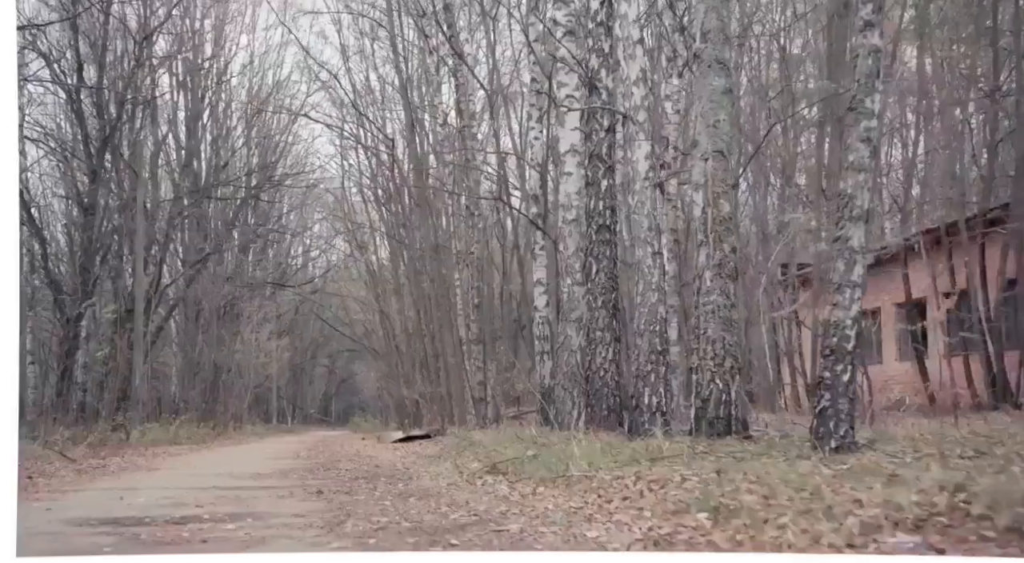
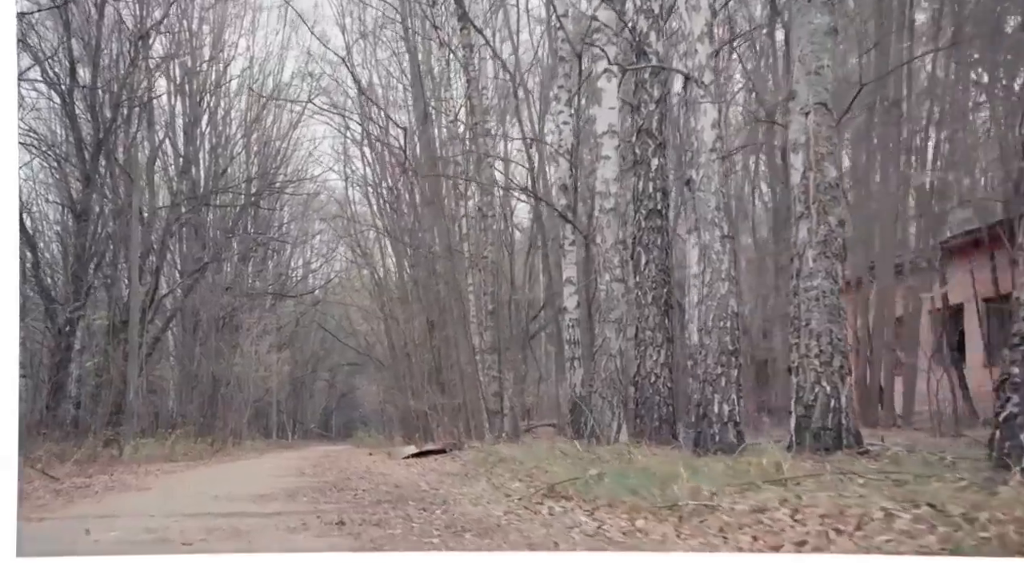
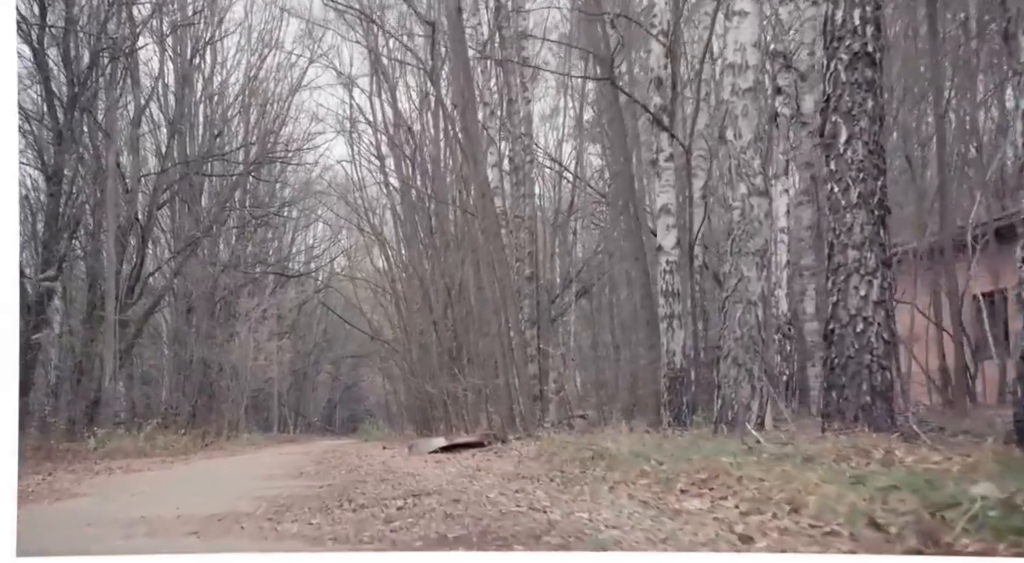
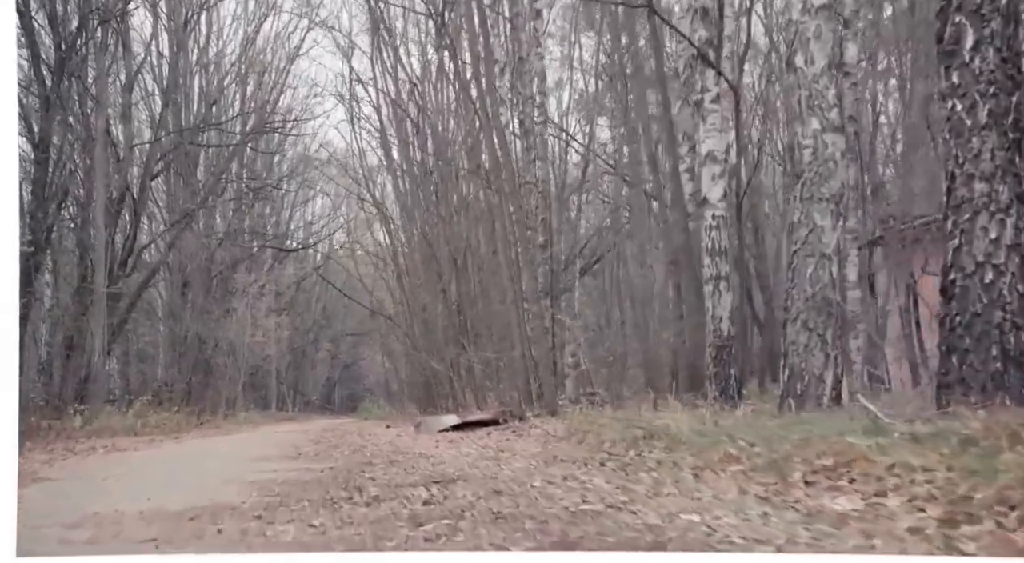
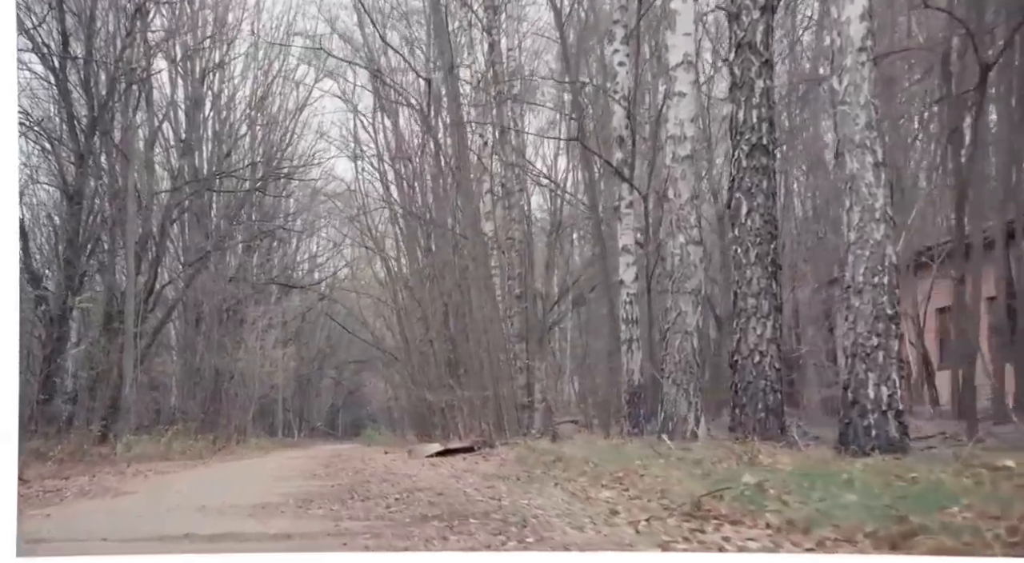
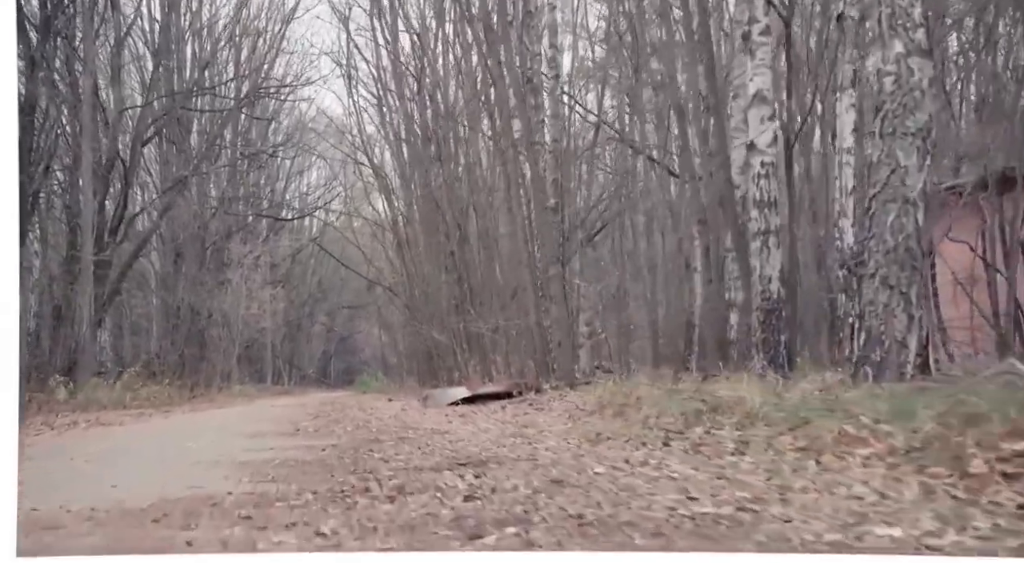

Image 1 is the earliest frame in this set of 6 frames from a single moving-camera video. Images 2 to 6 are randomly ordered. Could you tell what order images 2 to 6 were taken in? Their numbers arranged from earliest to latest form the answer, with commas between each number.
2, 5, 3, 4, 6
